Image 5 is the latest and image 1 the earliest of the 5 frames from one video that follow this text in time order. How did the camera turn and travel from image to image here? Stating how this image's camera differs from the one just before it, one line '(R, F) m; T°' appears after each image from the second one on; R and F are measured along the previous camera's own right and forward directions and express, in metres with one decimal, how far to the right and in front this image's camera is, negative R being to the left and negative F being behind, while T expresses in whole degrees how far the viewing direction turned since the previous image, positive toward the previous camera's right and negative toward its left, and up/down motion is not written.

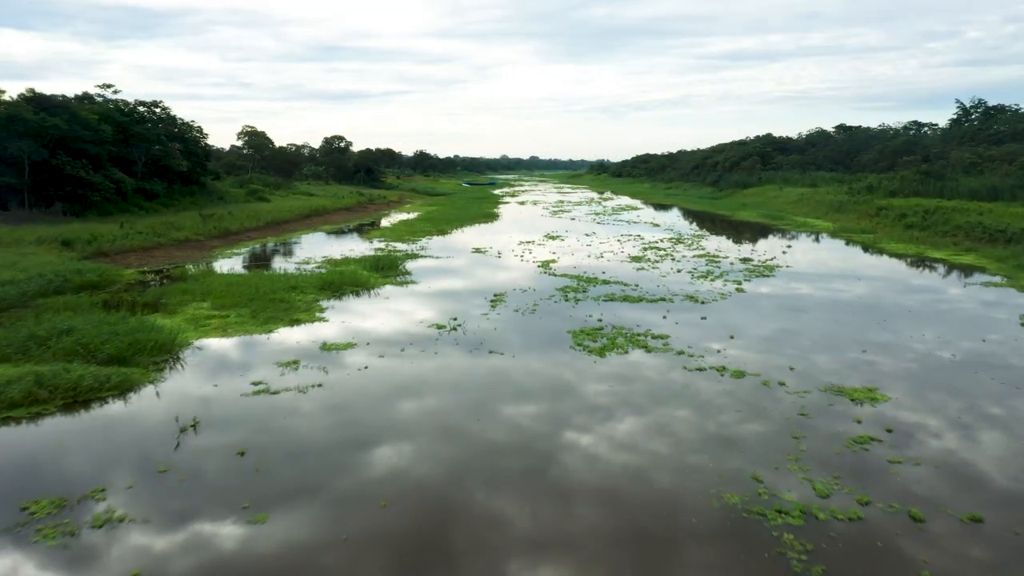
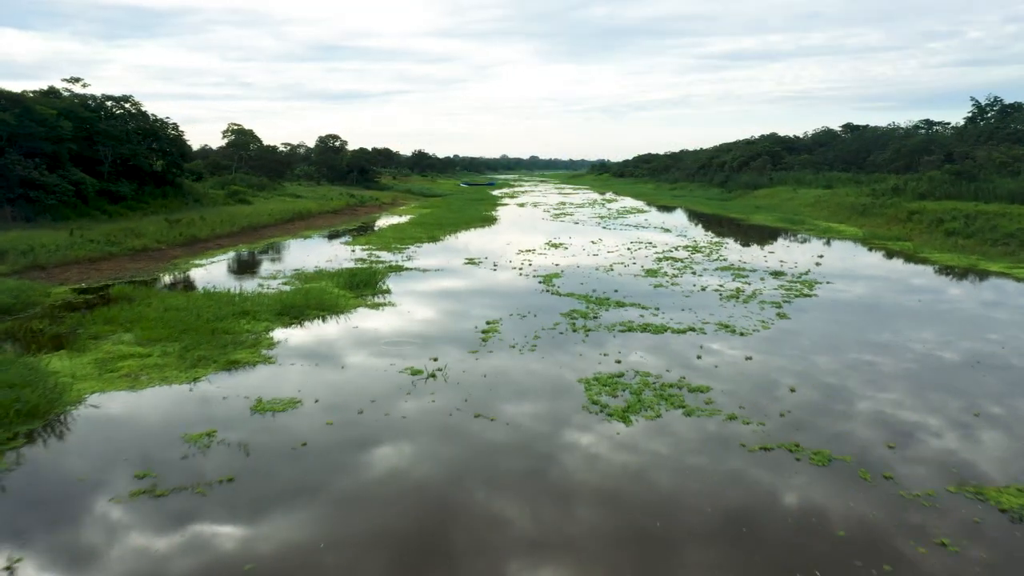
(+1.0, +2.0) m; 0°
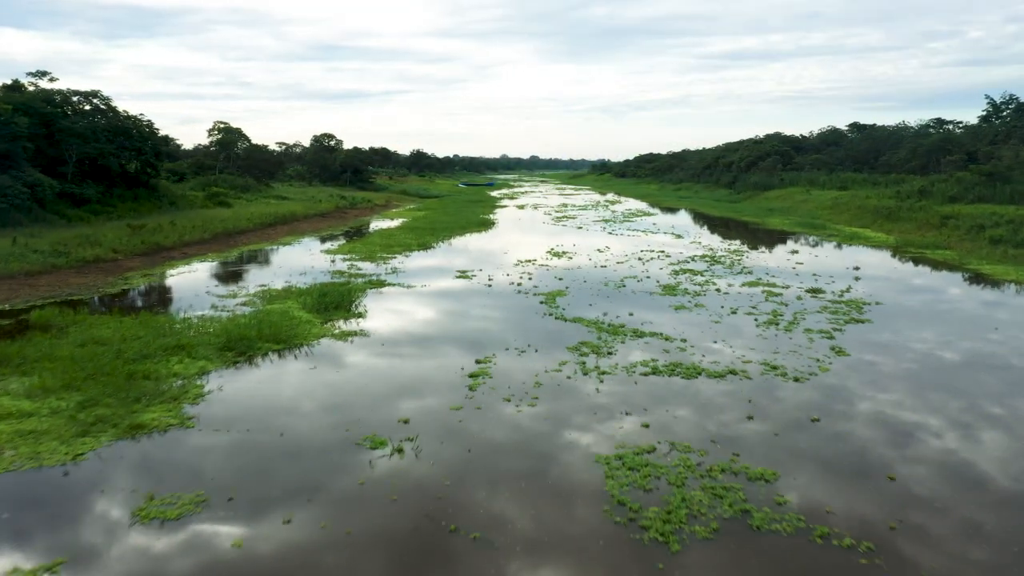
(-0.2, -2.5) m; 0°
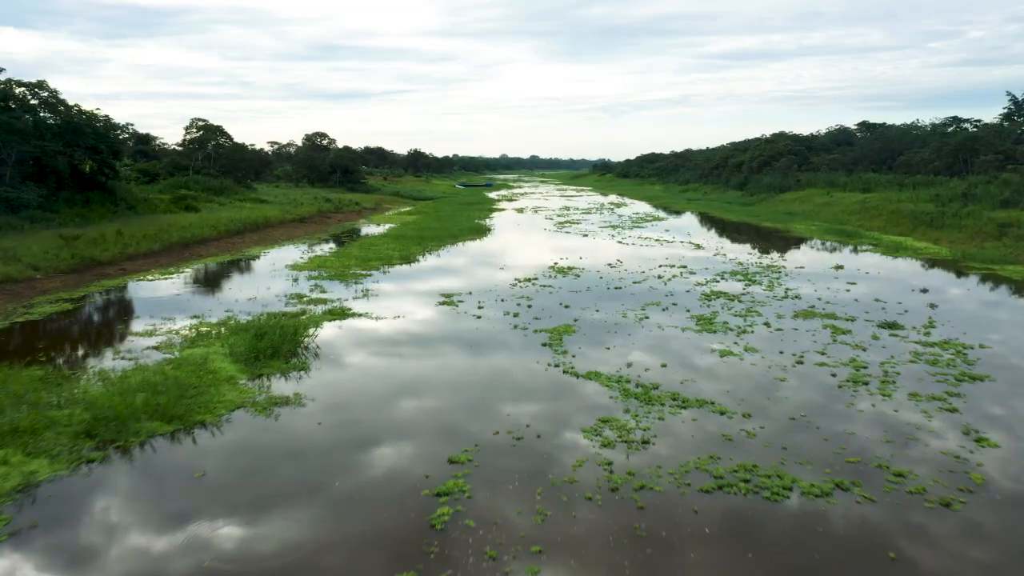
(0.0, +1.0) m; 0°
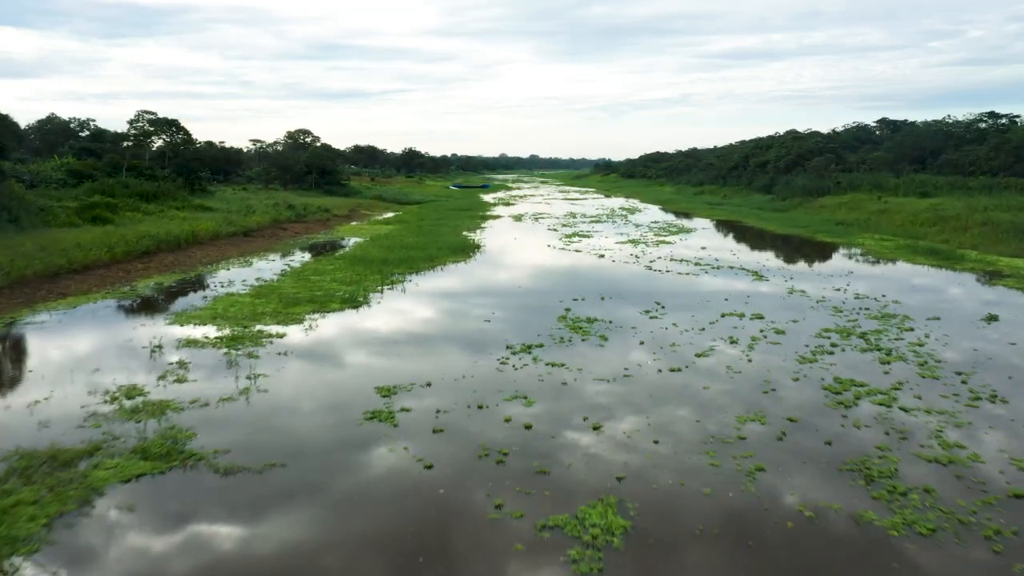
(+0.1, +2.0) m; 0°
